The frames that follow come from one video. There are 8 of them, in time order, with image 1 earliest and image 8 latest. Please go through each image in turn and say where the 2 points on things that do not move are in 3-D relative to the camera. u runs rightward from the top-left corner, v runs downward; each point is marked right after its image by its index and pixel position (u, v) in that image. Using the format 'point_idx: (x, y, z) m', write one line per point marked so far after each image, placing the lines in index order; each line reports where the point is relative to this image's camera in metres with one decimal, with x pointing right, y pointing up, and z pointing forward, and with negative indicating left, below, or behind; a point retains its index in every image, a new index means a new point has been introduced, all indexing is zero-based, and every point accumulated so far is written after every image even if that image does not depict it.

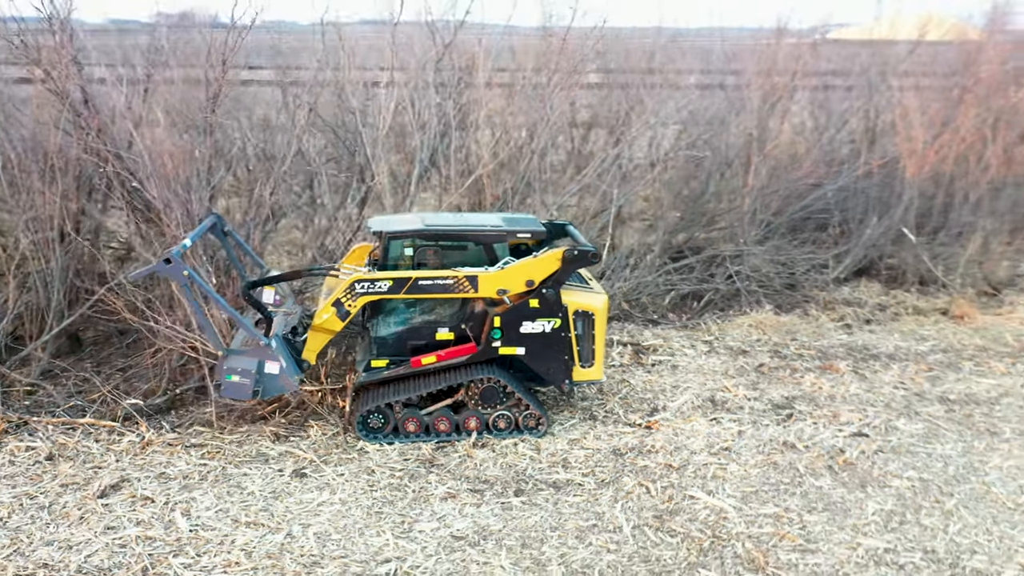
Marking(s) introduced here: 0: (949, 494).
0: (+2.4, -1.1, +4.7) m
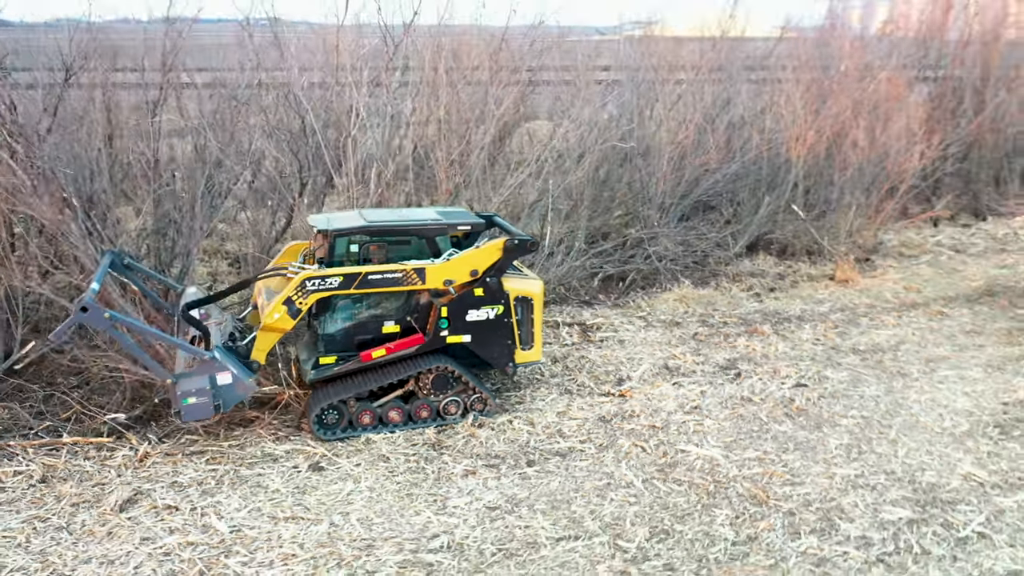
0: (+2.4, -0.9, +5.5) m
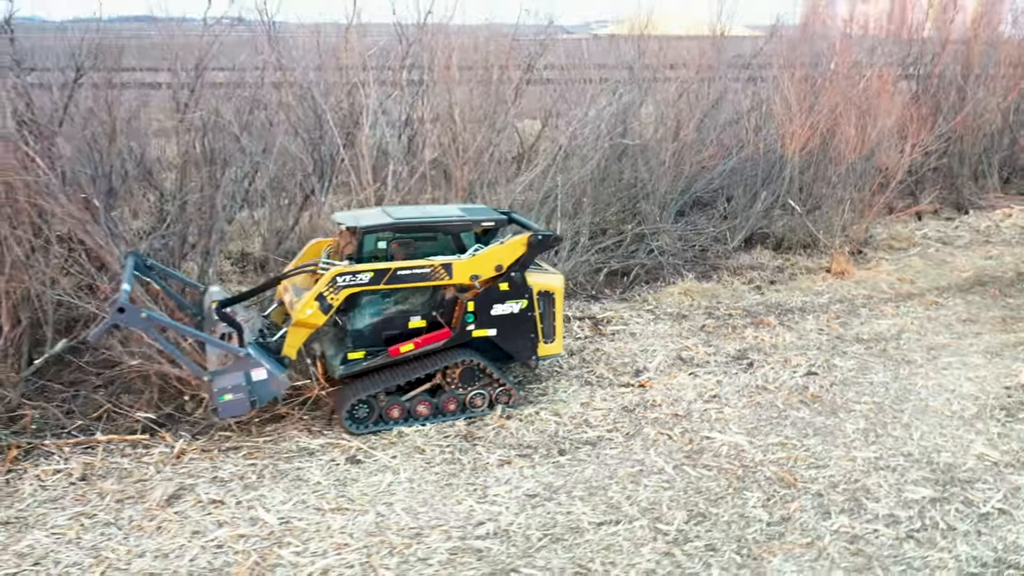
0: (+2.6, -0.8, +5.8) m
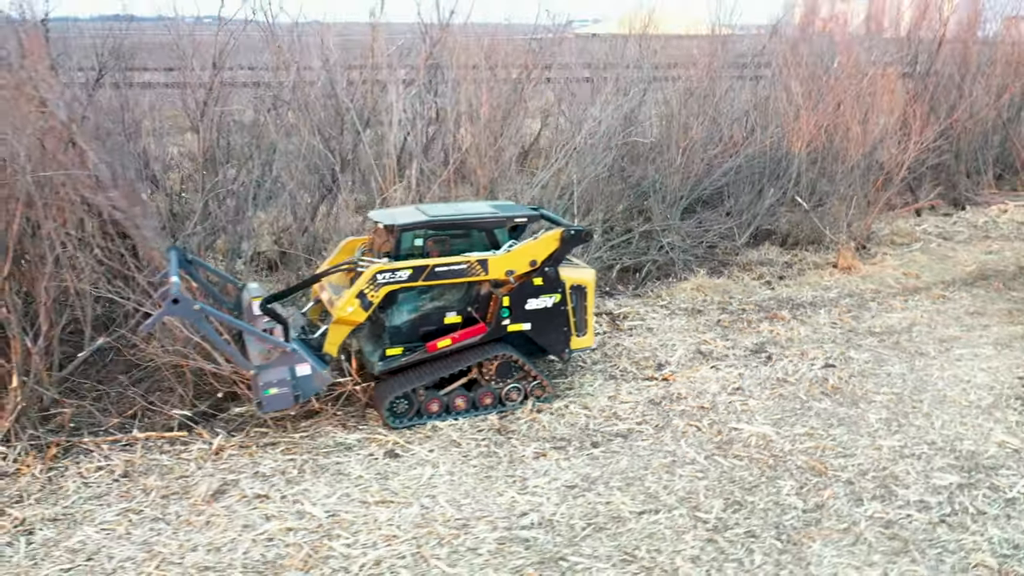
0: (+2.8, -0.8, +5.9) m
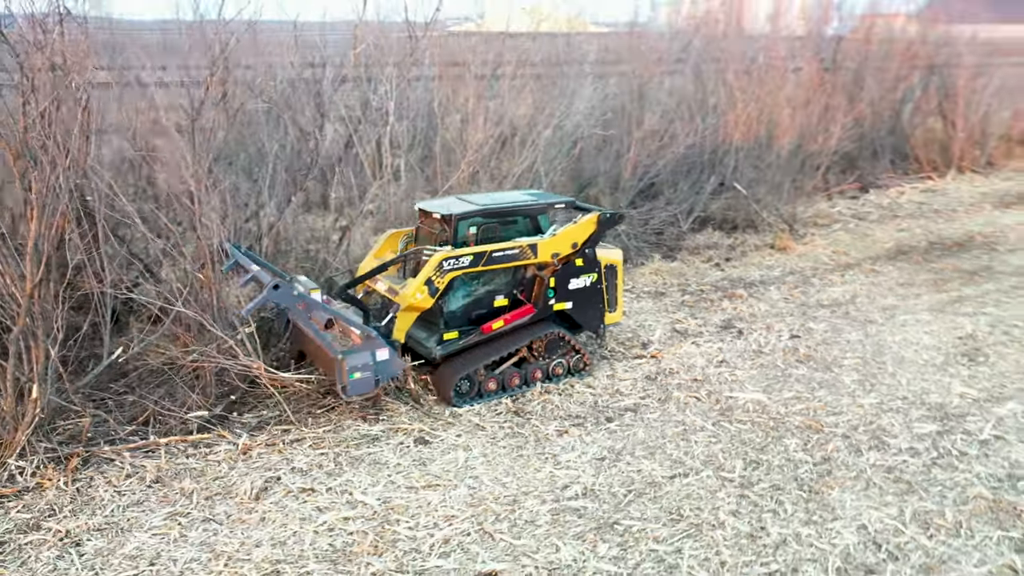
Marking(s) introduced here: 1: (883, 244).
0: (+2.8, -0.6, +6.5) m
1: (+4.2, +0.5, +9.7) m
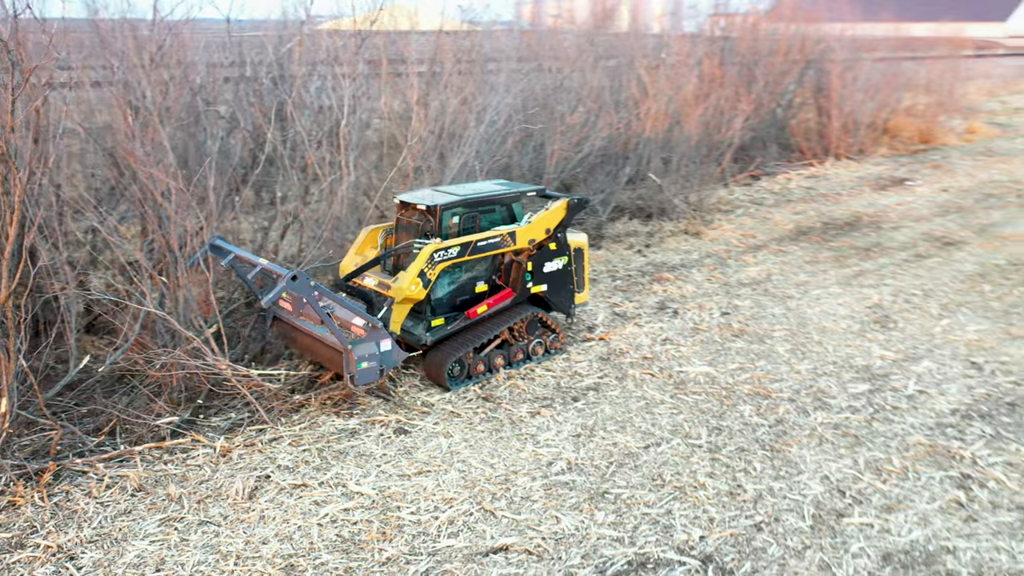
0: (+2.5, -0.4, +7.1) m
1: (+3.3, +0.8, +10.4) m
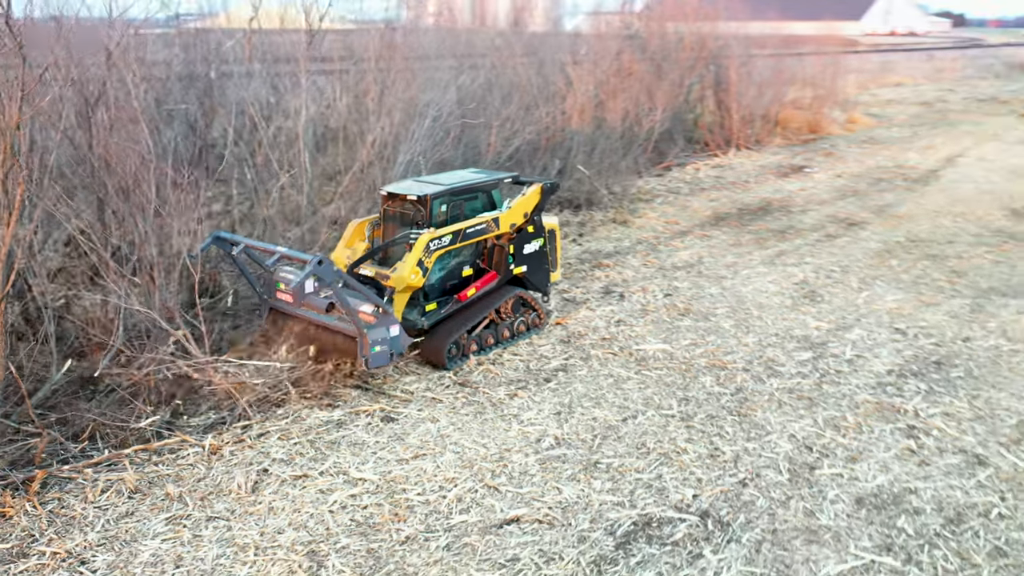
0: (+2.1, -0.2, +7.6) m
1: (+2.5, +1.0, +11.0) m
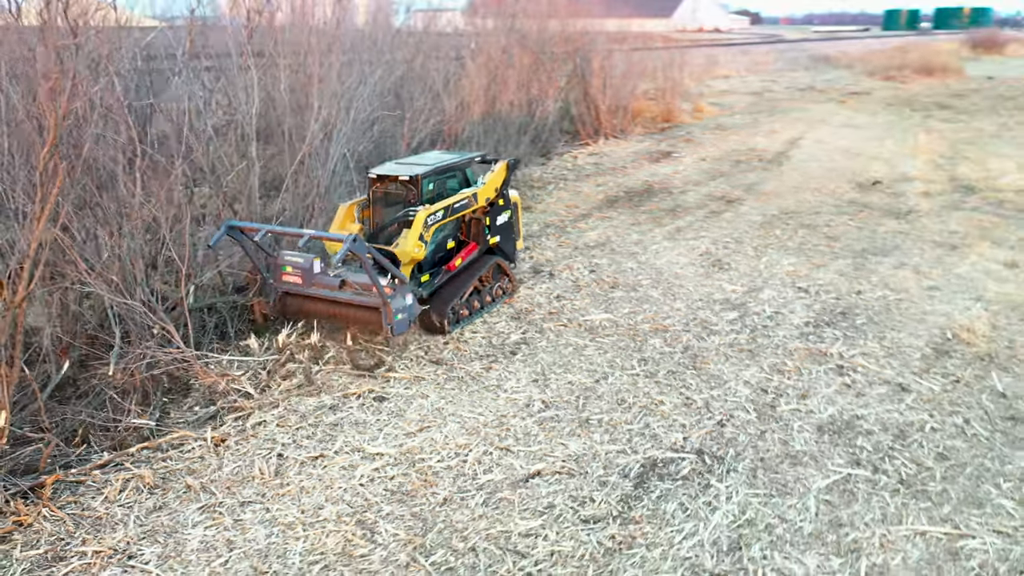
0: (+1.5, +0.1, +8.3) m
1: (+1.1, +1.2, +11.7) m
